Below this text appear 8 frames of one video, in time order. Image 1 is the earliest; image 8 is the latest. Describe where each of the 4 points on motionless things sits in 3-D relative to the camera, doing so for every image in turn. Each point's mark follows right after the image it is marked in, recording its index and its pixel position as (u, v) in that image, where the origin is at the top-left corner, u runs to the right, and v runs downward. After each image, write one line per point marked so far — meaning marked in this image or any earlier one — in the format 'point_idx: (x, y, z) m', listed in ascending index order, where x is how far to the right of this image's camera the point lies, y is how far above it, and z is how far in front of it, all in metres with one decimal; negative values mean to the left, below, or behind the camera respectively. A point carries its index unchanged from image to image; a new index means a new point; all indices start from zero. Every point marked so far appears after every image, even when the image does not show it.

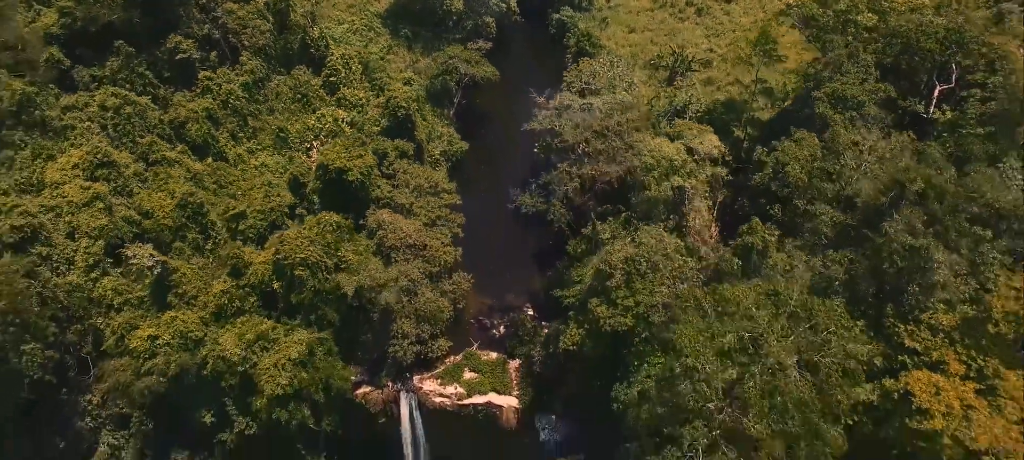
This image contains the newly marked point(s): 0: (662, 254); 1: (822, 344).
0: (+5.2, -0.7, +18.9) m
1: (+8.8, -2.9, +16.0) m
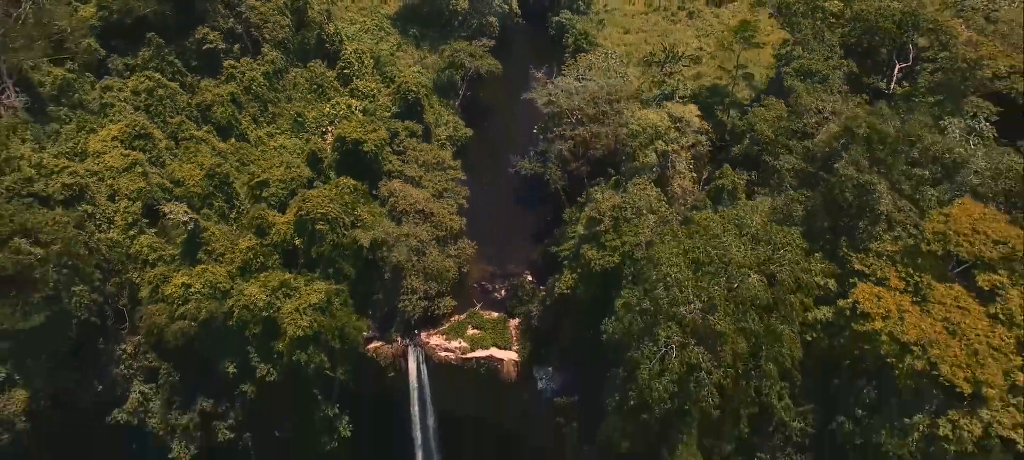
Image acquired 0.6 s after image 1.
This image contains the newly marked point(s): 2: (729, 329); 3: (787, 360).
0: (+5.2, +1.2, +21.3) m
1: (+8.8, -0.9, +18.4) m
2: (+6.5, -2.5, +17.4) m
3: (+8.5, -4.1, +17.9) m
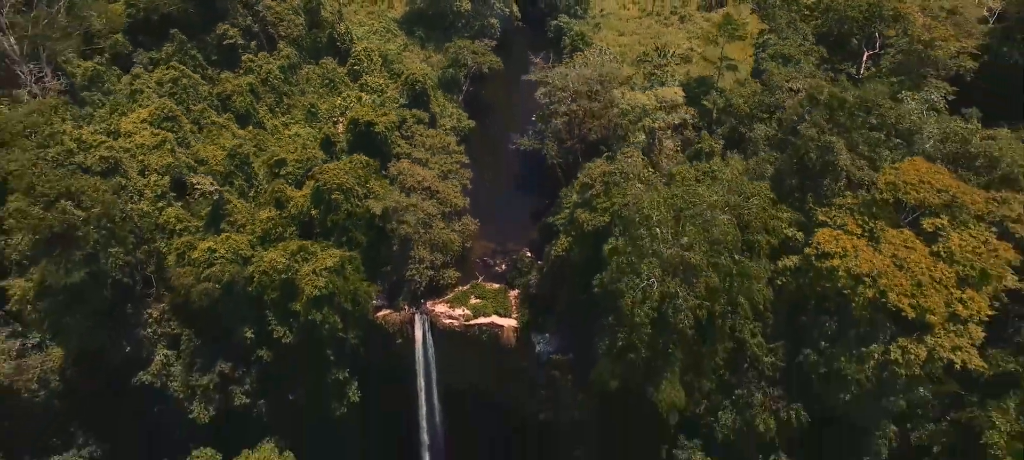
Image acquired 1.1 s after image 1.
0: (+5.2, +2.7, +23.5) m
1: (+8.8, +0.7, +20.6) m
2: (+6.5, -0.8, +19.6) m
3: (+8.5, -2.4, +20.0) m
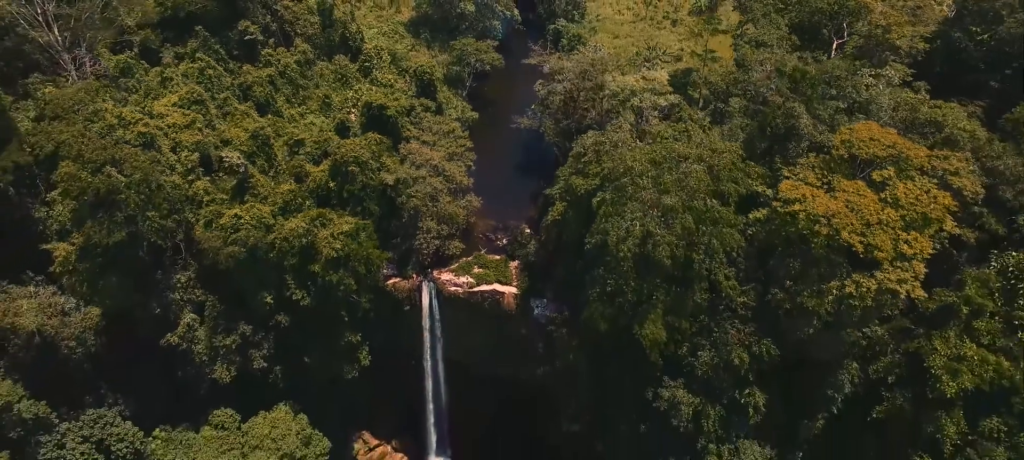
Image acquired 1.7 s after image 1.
0: (+5.2, +4.5, +26.2) m
1: (+8.8, +2.6, +23.2) m
2: (+6.5, +1.0, +22.1) m
3: (+8.5, -0.6, +22.5) m
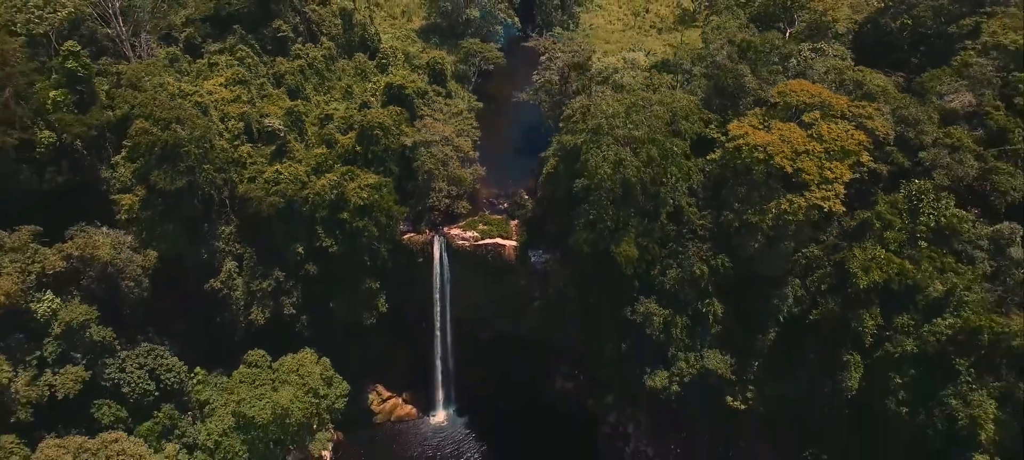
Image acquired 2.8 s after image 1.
0: (+5.3, +7.5, +31.6) m
1: (+8.9, +5.7, +28.4) m
2: (+6.6, +4.2, +27.3) m
3: (+8.5, +2.6, +27.6) m
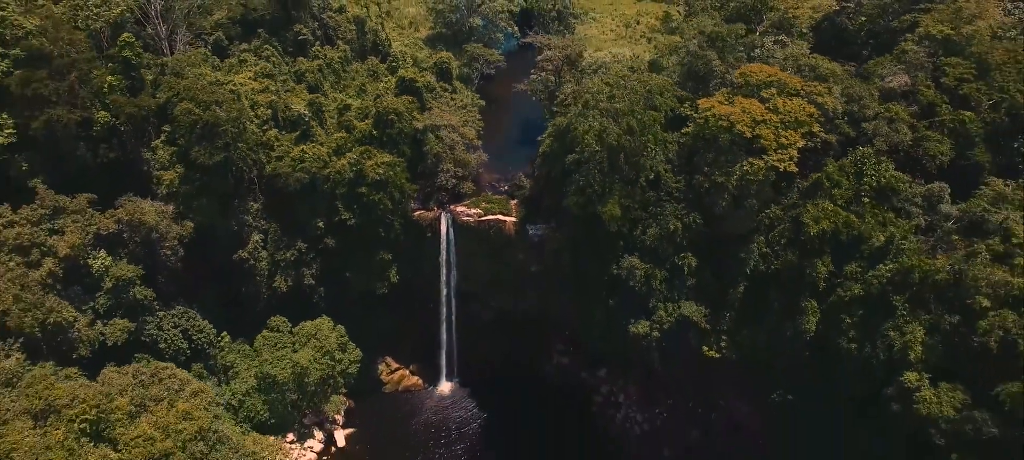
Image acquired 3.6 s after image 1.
0: (+5.3, +9.4, +36.0) m
1: (+8.9, +7.7, +32.8) m
2: (+6.6, +6.3, +31.6) m
3: (+8.6, +4.7, +31.8) m
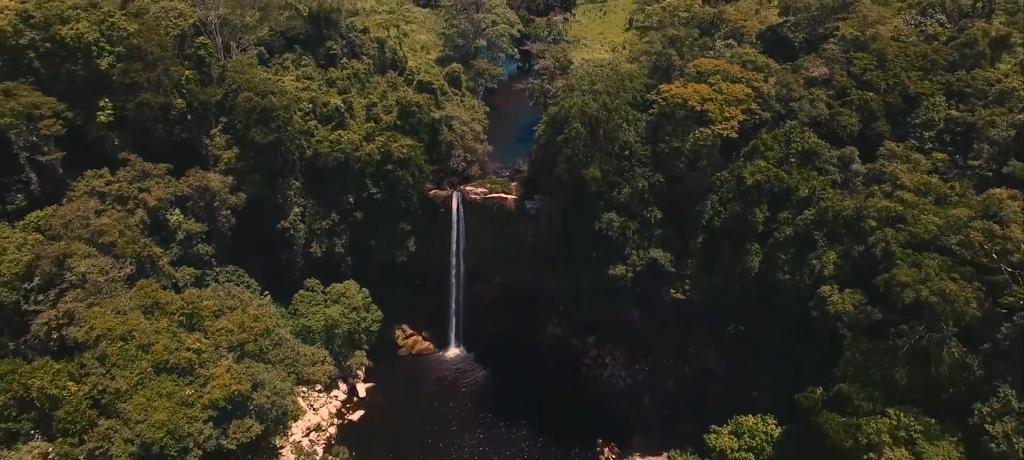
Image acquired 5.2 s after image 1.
0: (+5.4, +12.0, +44.2) m
1: (+8.9, +10.5, +40.9) m
2: (+6.6, +9.2, +39.7) m
3: (+8.6, +7.6, +39.8) m
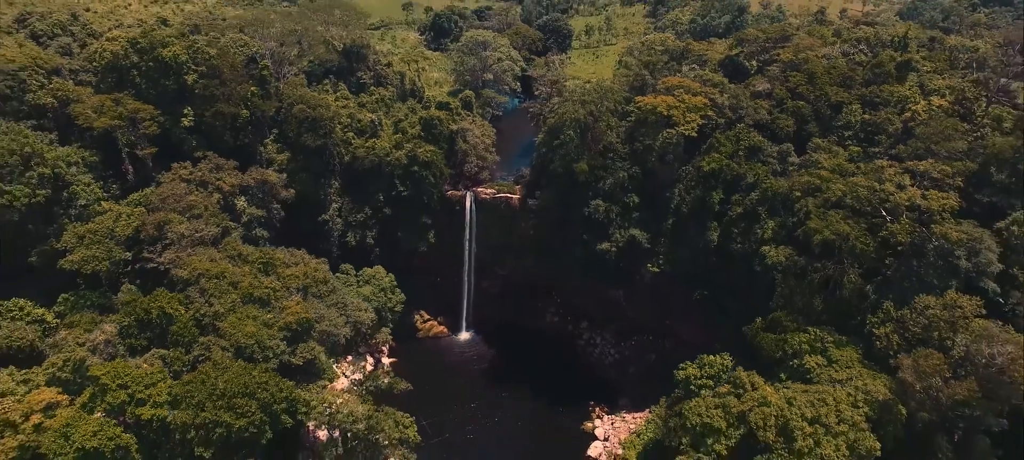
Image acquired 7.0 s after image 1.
0: (+5.9, +13.1, +54.2) m
1: (+9.4, +11.9, +50.8) m
2: (+7.1, +10.7, +49.4) m
3: (+9.1, +9.0, +49.4) m
